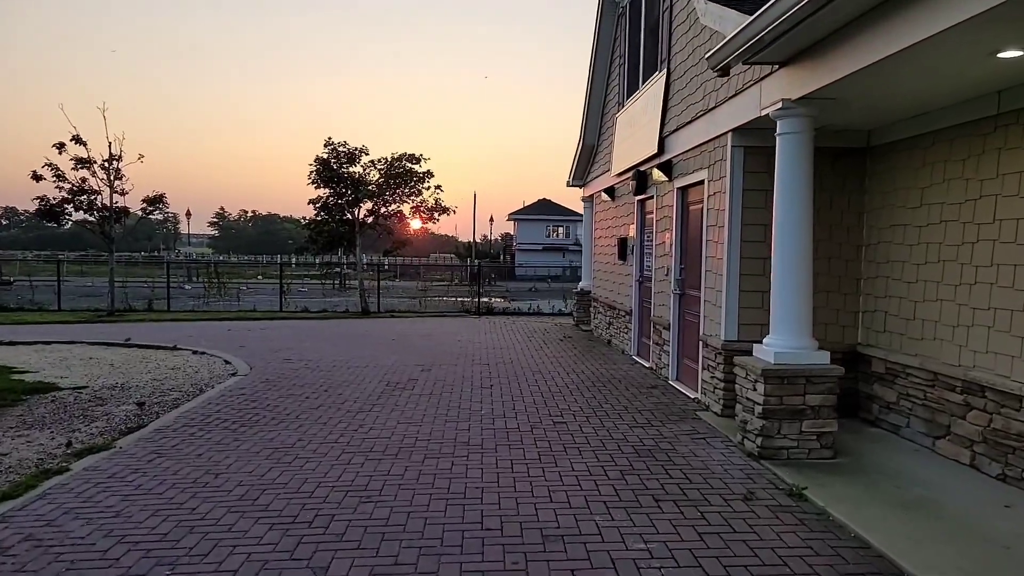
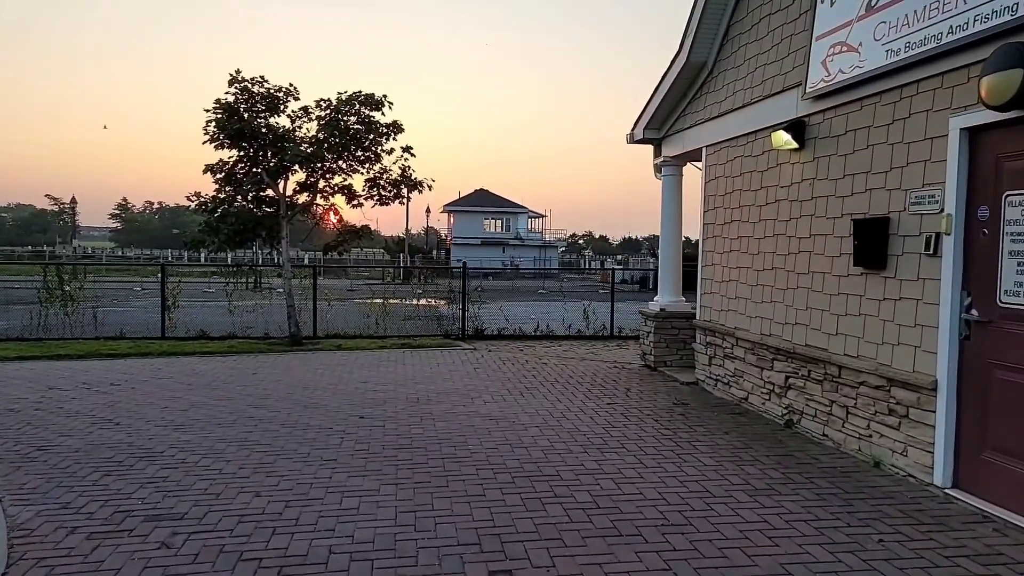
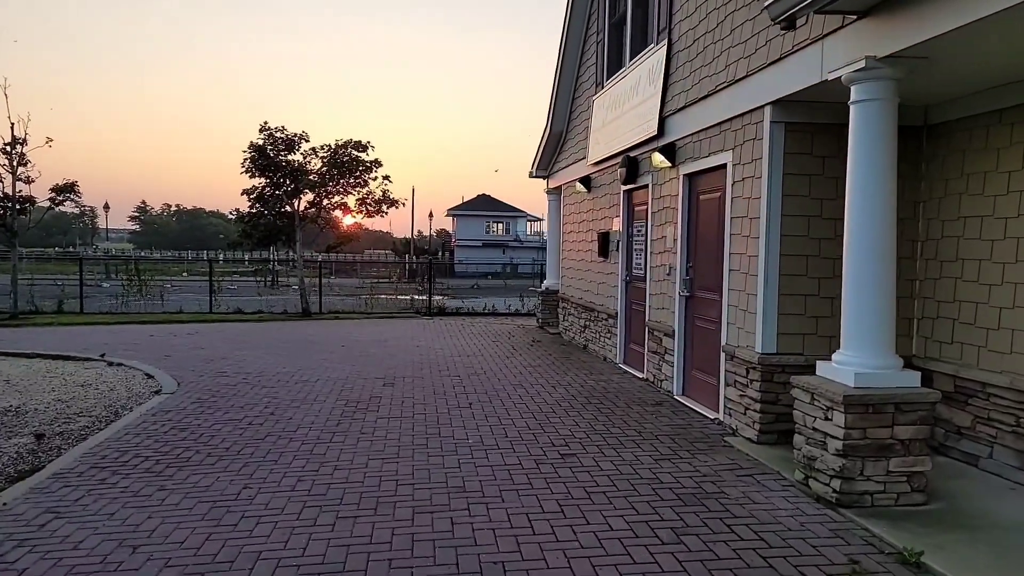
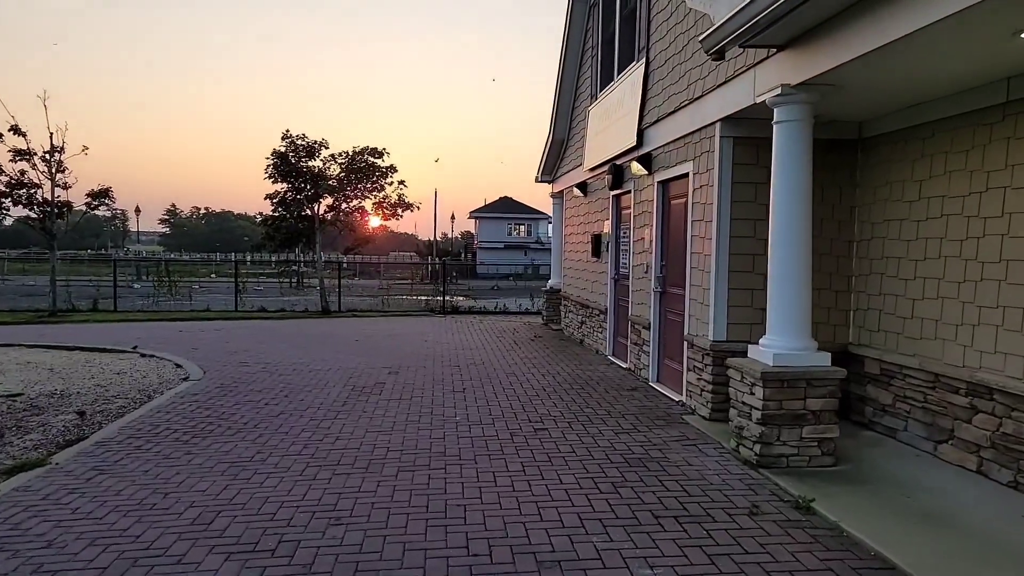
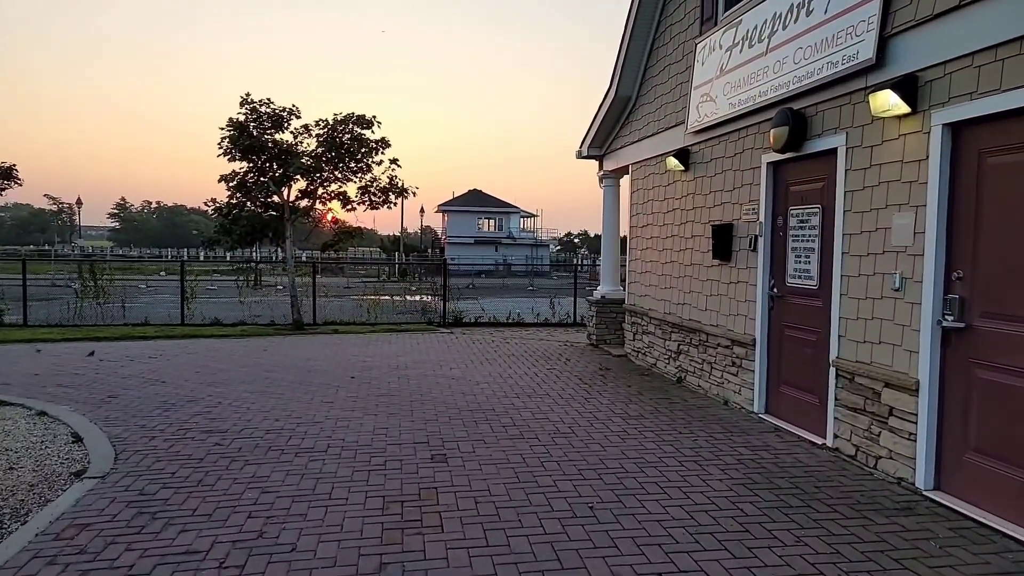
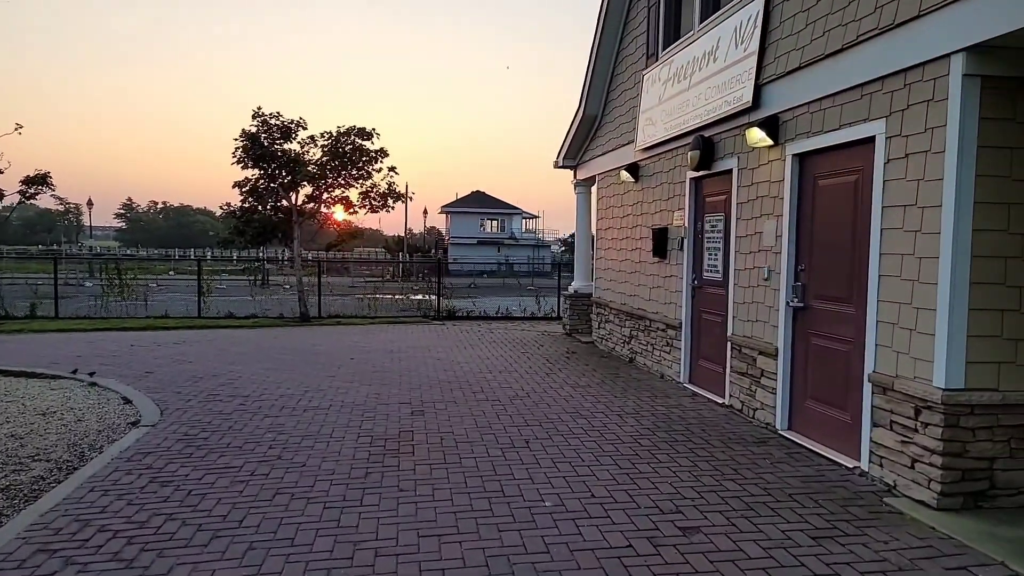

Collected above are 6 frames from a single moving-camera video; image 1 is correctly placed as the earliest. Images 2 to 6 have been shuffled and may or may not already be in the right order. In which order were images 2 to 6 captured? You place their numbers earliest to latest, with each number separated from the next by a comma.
4, 3, 6, 5, 2
